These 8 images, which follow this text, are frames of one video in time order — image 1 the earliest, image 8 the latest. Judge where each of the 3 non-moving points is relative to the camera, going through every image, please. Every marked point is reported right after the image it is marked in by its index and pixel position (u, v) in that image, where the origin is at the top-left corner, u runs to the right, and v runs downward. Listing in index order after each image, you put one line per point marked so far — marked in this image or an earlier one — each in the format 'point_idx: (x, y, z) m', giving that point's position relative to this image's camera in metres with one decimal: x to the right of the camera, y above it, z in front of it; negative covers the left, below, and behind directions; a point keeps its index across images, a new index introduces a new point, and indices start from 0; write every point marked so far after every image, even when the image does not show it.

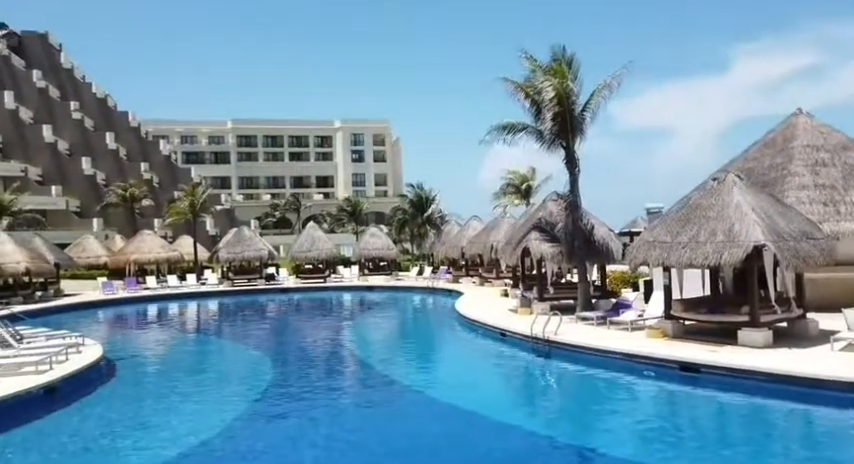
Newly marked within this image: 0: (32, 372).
0: (-6.9, -2.5, +11.5) m
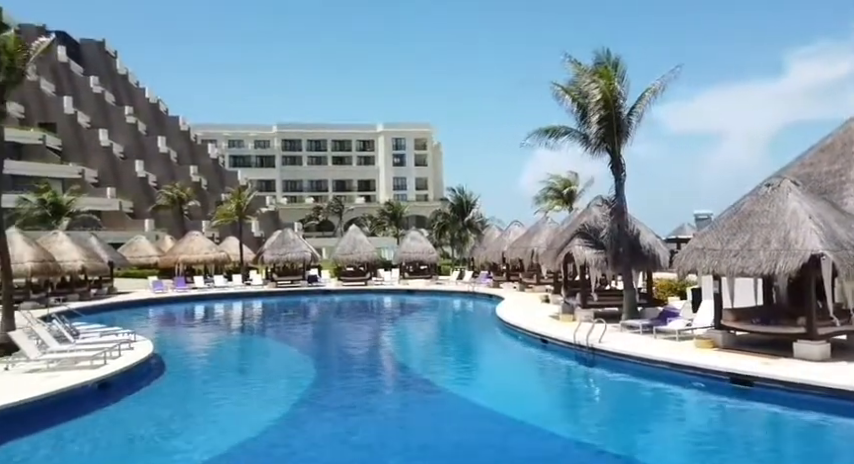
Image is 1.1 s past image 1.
0: (-6.2, -2.5, +11.9) m
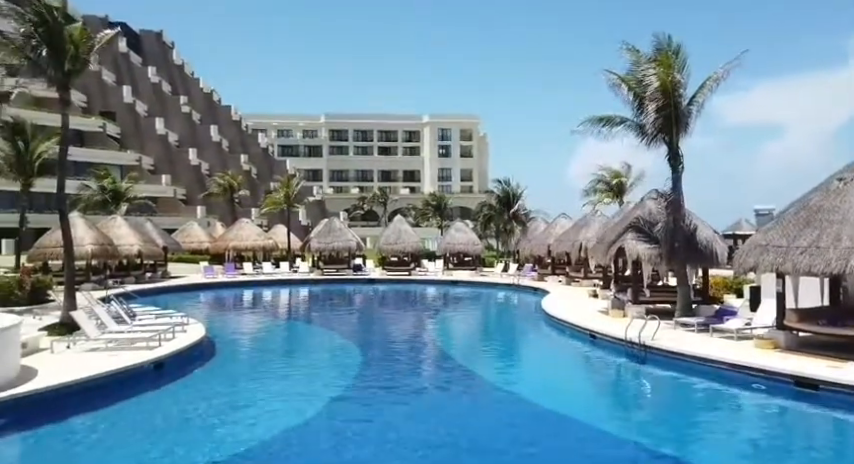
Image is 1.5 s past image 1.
0: (-5.3, -2.2, +12.2) m
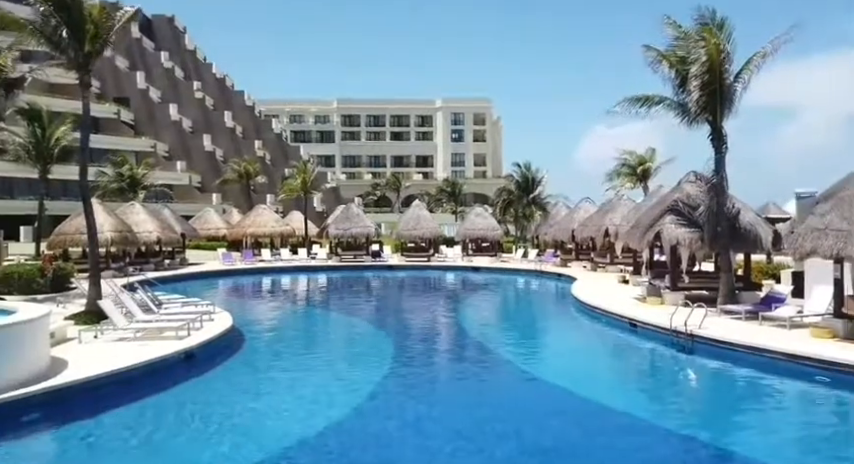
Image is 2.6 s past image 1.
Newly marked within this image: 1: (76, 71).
0: (-4.6, -2.0, +11.9) m
1: (-7.5, +3.4, +14.1) m
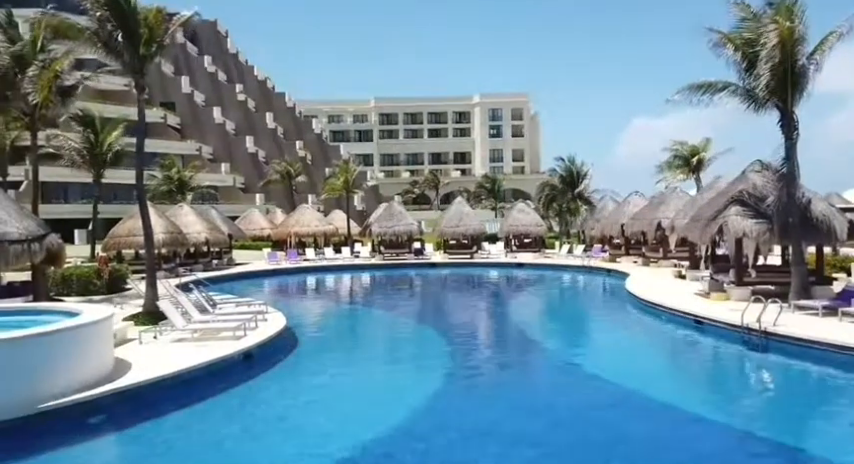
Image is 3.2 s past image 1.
0: (-3.6, -2.0, +11.9) m
1: (-6.4, +3.4, +14.3) m
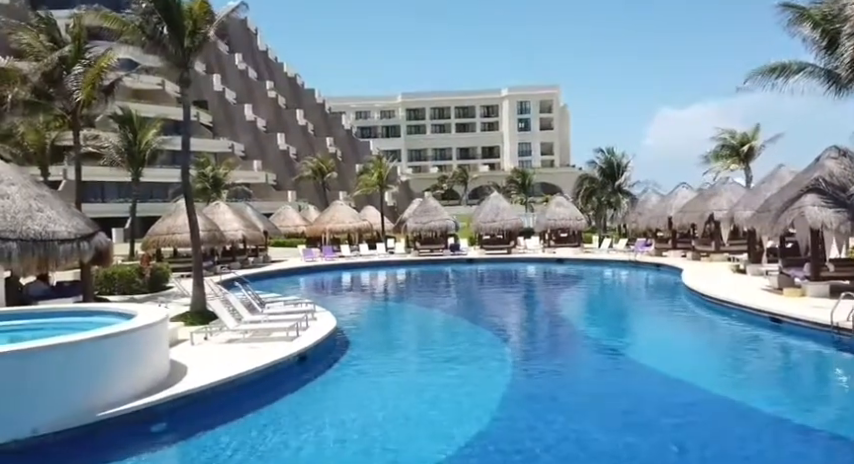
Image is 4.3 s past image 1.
0: (-2.5, -1.9, +11.5) m
1: (-5.3, +3.5, +13.9) m
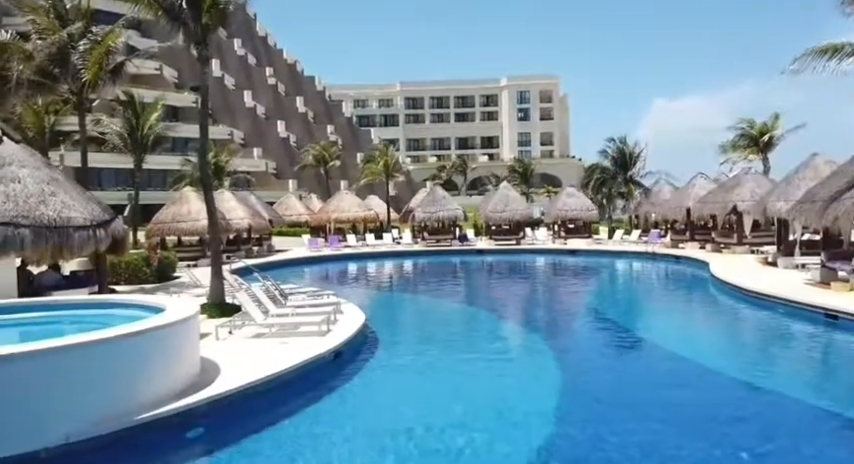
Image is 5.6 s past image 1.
0: (-1.9, -1.7, +10.8) m
1: (-4.7, +3.7, +13.1) m
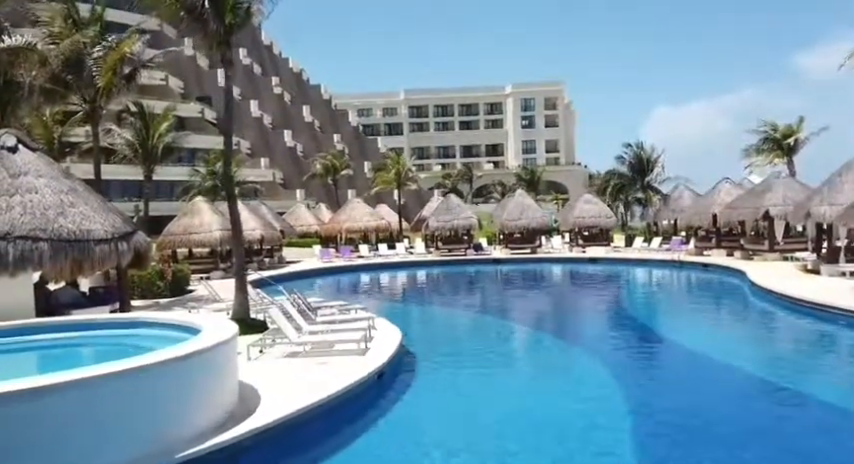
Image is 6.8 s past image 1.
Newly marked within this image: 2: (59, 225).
0: (-1.2, -1.9, +10.1) m
1: (-4.0, +3.5, +12.4) m
2: (-5.5, +0.1, +9.7) m
